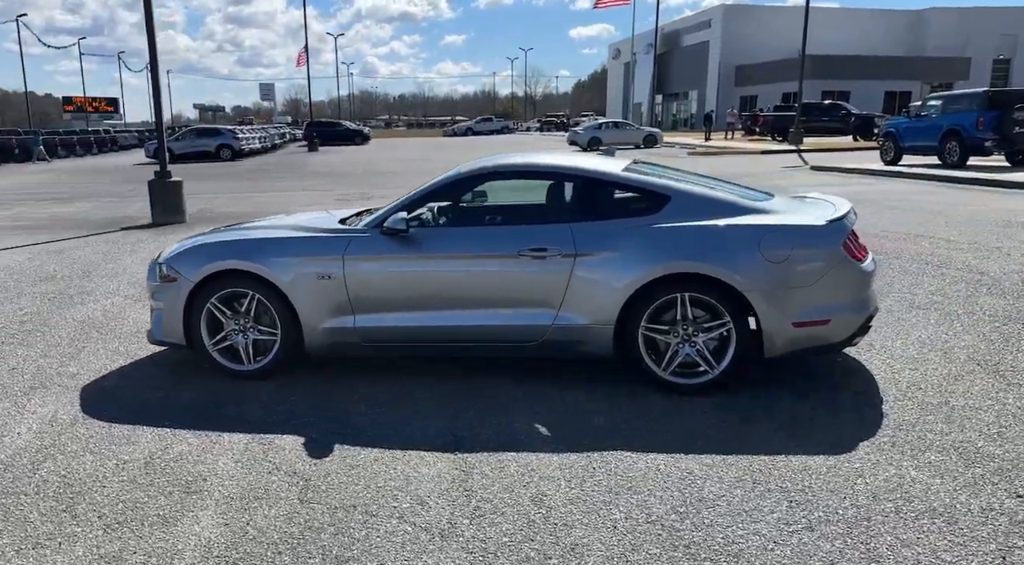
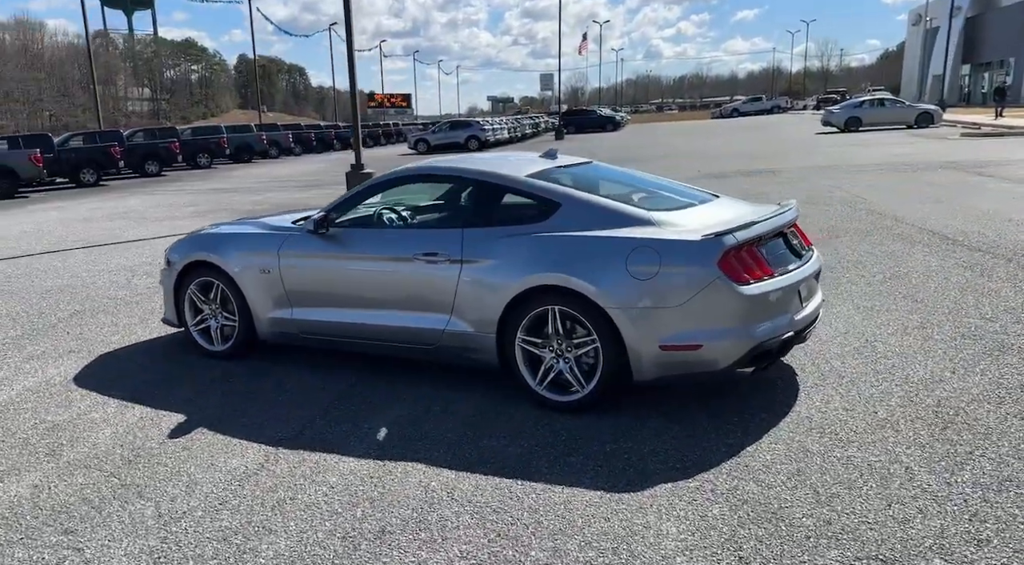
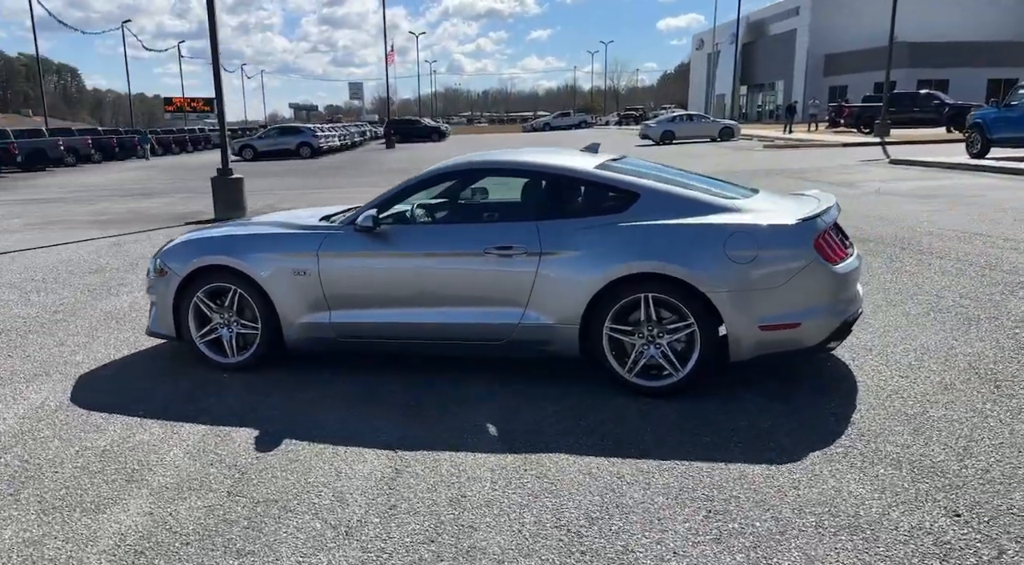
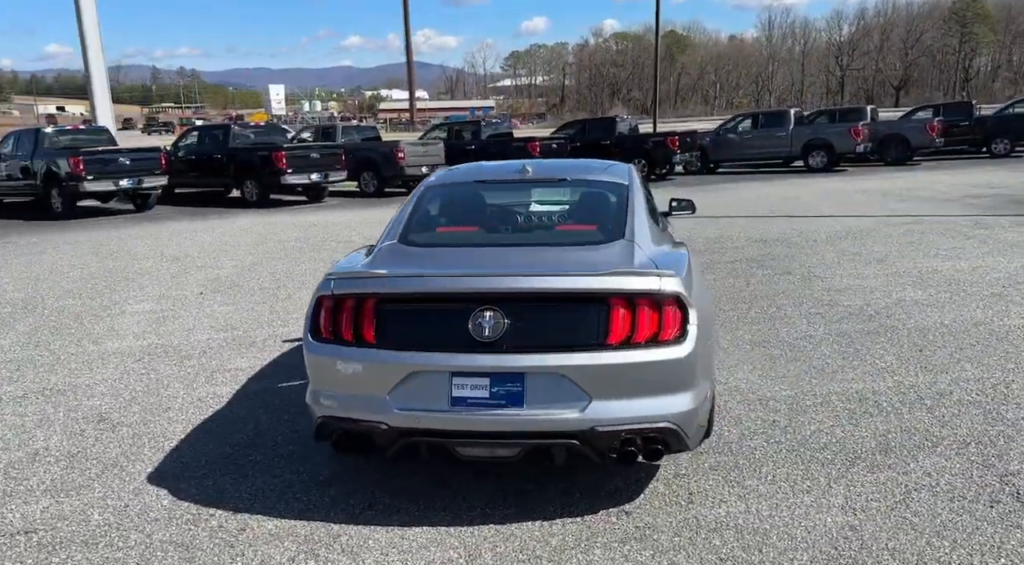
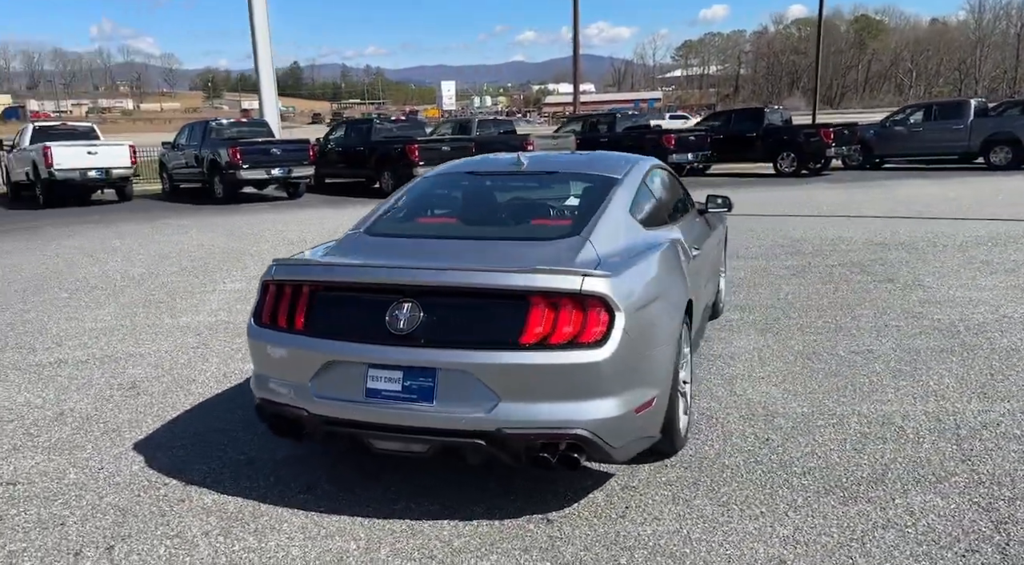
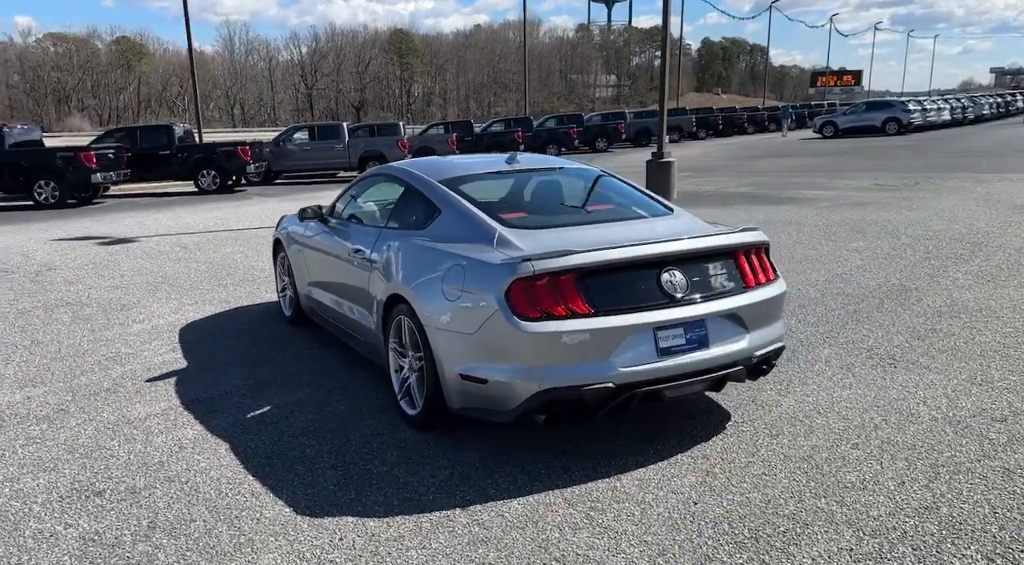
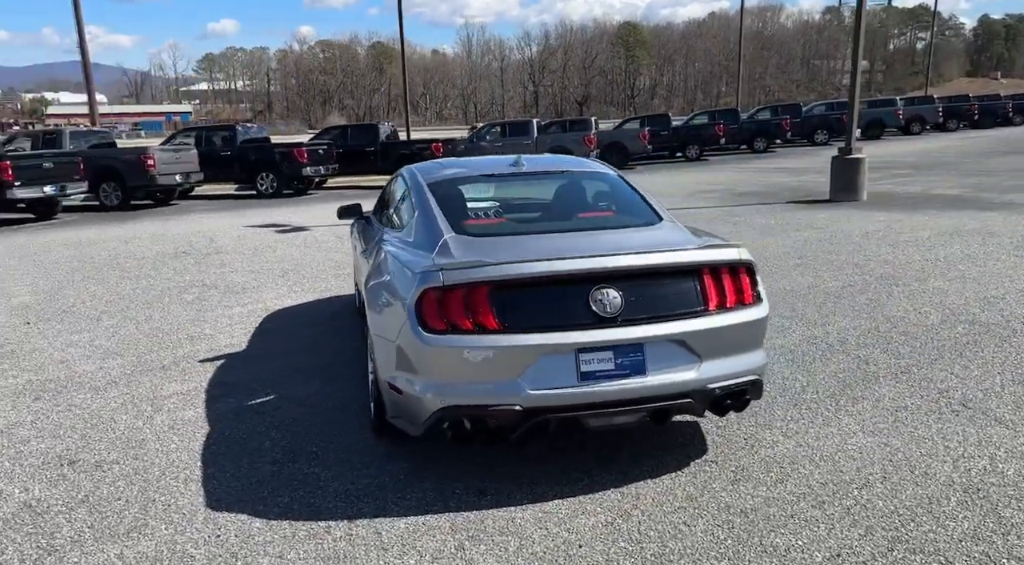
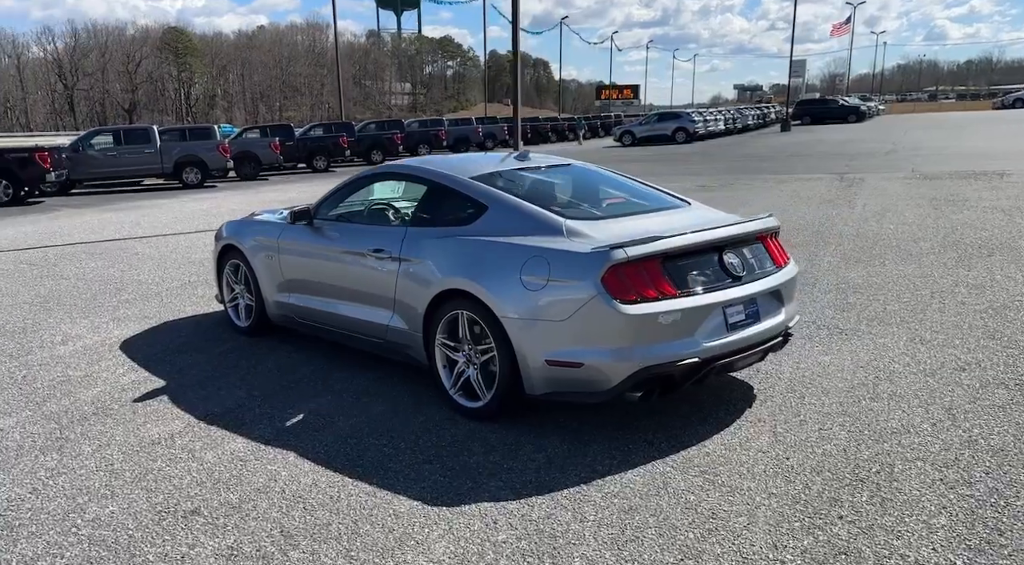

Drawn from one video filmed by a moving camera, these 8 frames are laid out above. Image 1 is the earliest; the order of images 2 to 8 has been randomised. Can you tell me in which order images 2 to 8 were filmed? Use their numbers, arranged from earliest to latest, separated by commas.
3, 2, 8, 6, 7, 4, 5
